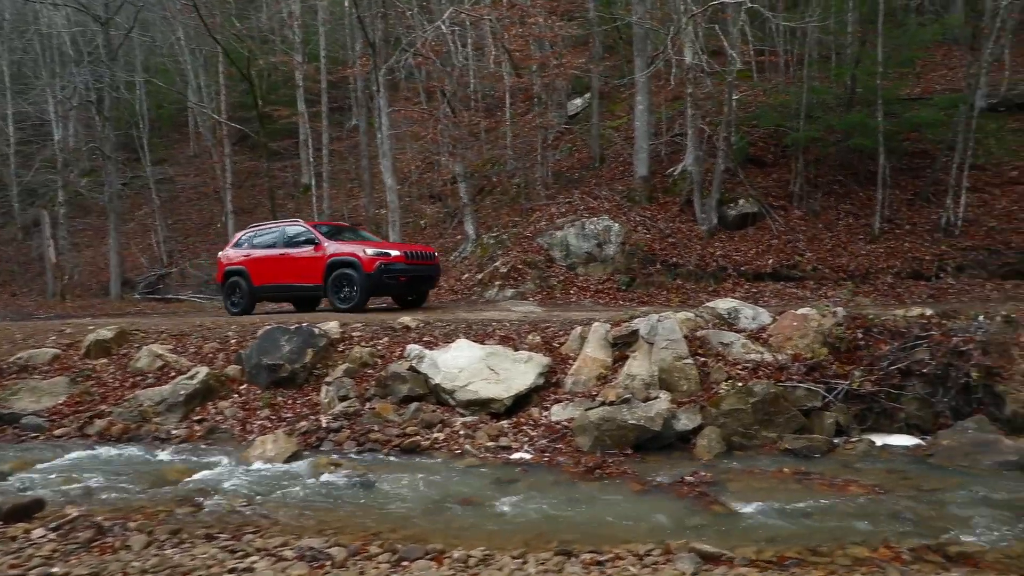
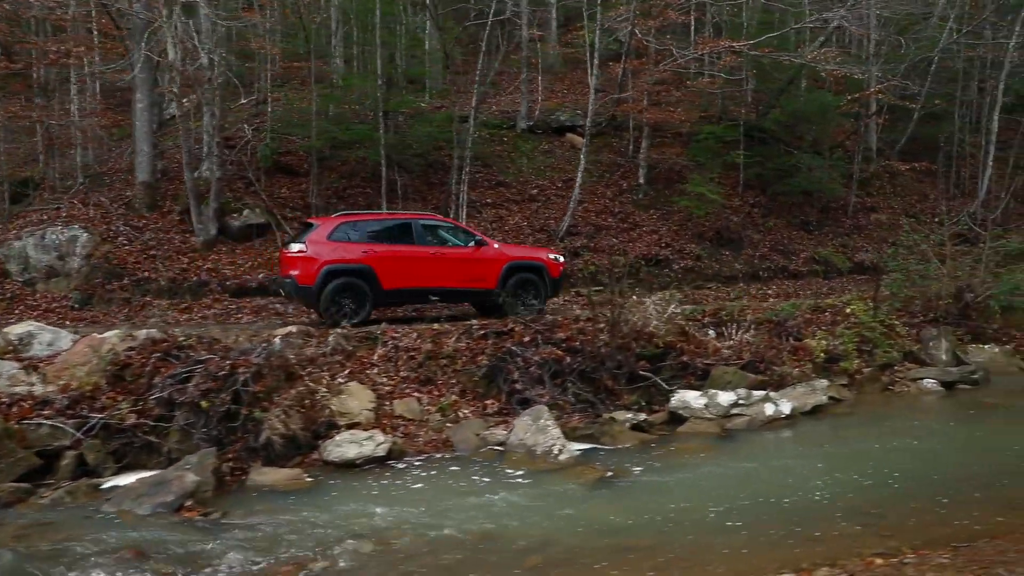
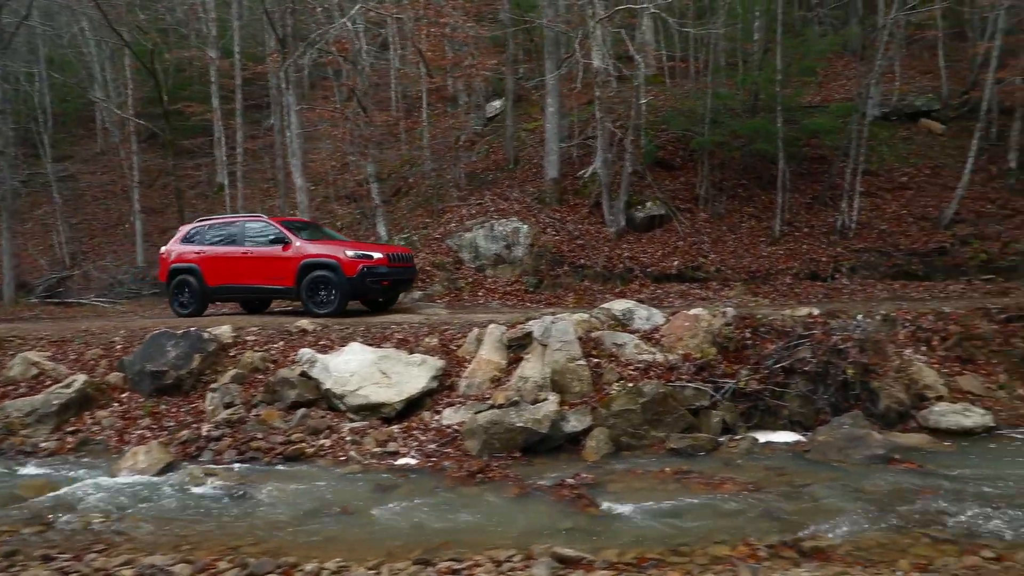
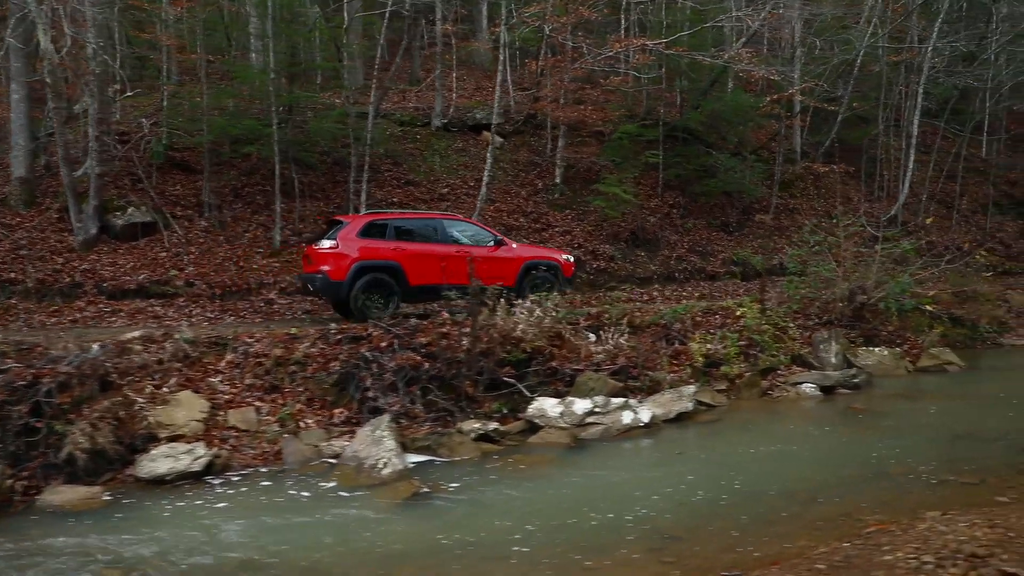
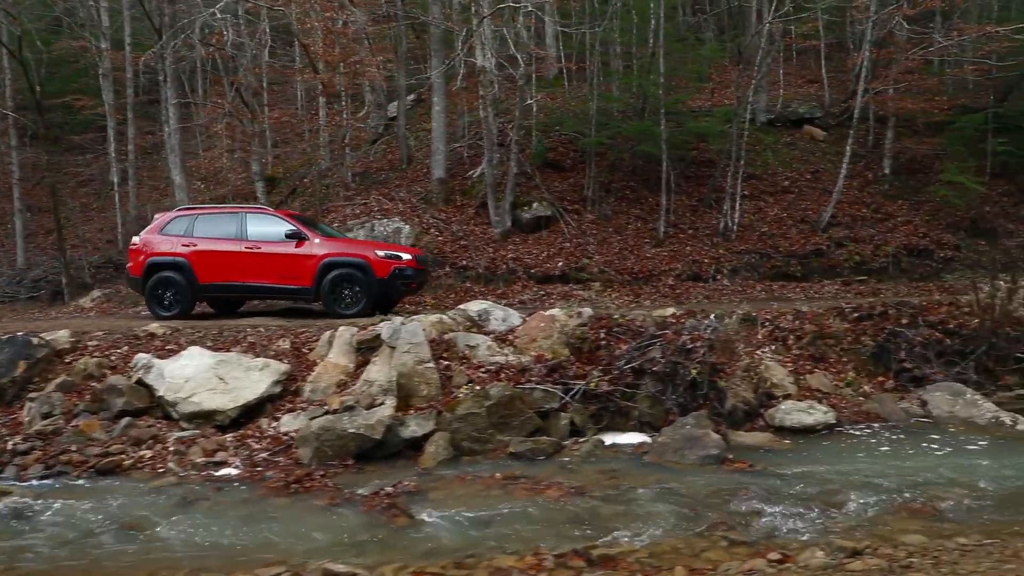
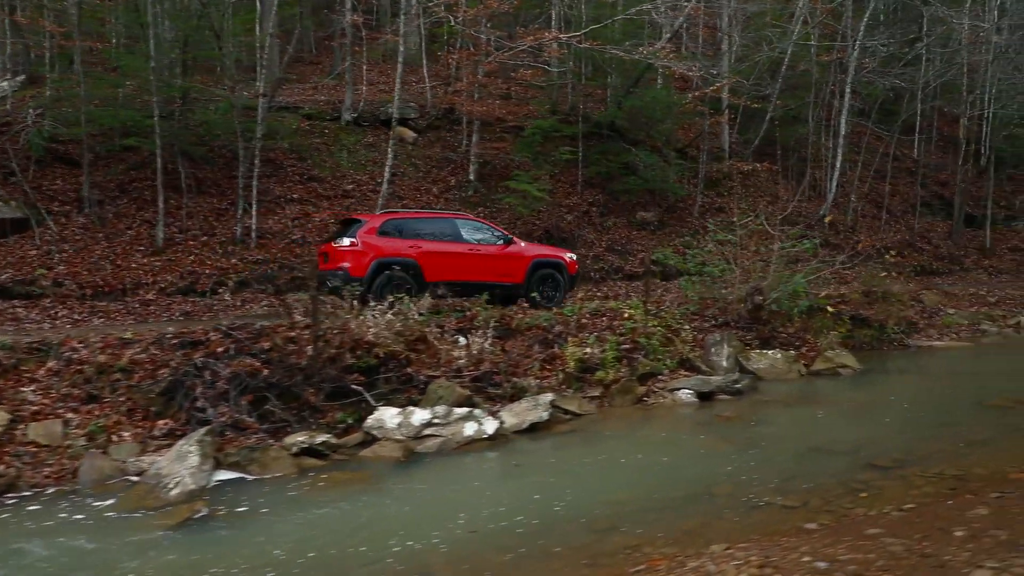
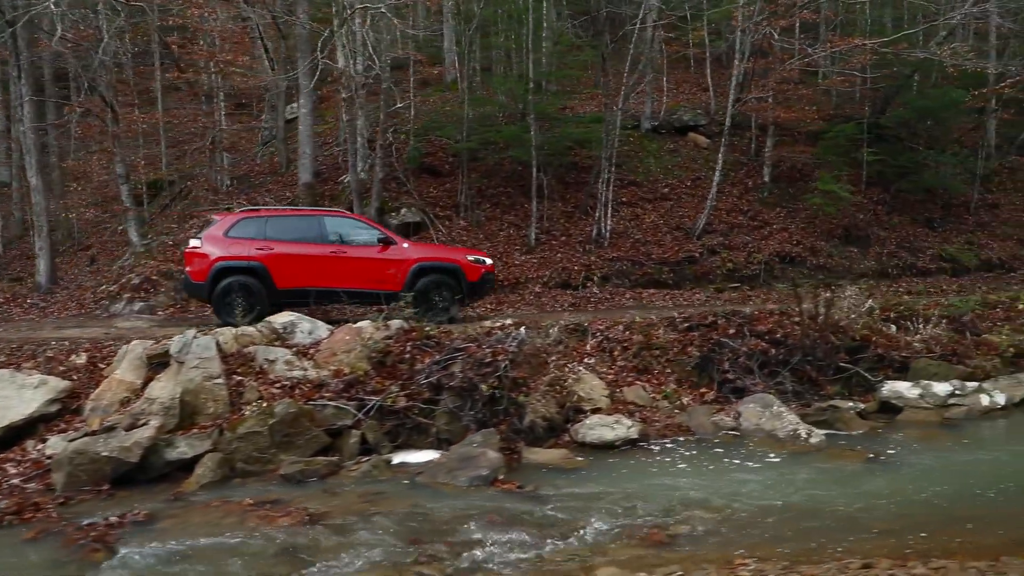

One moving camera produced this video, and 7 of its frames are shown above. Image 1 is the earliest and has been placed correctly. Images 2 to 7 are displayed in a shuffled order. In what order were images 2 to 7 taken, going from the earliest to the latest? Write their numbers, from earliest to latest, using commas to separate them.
3, 5, 7, 2, 4, 6
